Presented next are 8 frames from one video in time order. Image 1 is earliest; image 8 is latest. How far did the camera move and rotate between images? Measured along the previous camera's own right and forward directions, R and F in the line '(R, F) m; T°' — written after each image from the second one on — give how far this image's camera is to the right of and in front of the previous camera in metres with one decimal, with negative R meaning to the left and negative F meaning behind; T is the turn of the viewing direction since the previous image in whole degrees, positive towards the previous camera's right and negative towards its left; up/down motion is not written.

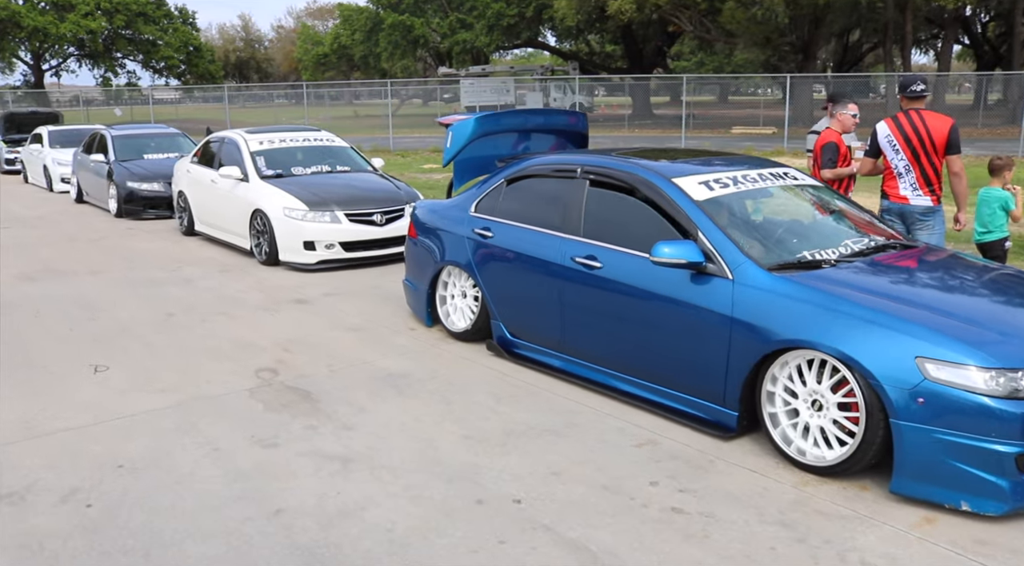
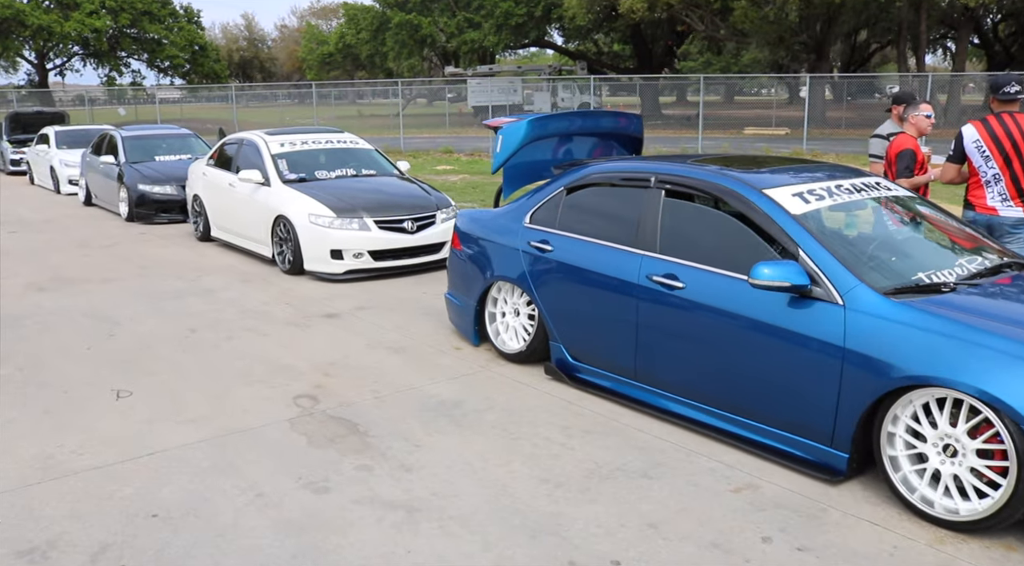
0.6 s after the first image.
(-0.4, +0.5) m; 0°
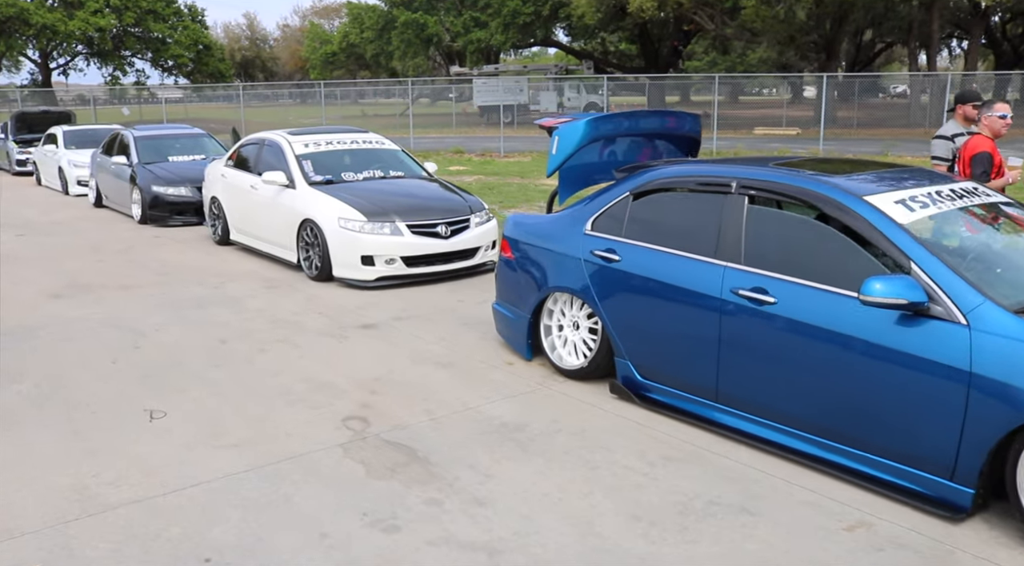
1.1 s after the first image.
(-0.4, +0.4) m; 0°
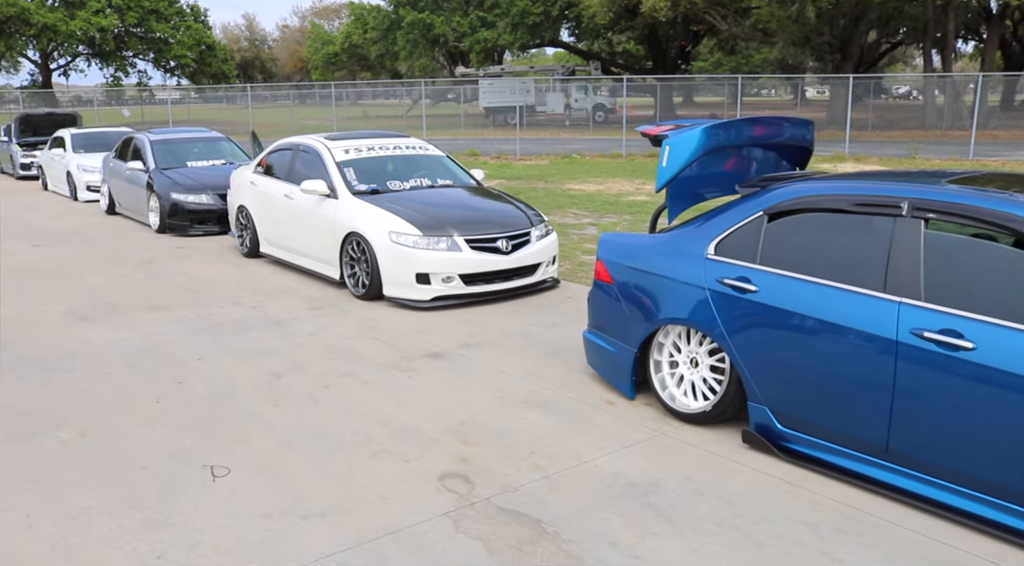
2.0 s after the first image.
(-0.6, +0.7) m; 0°
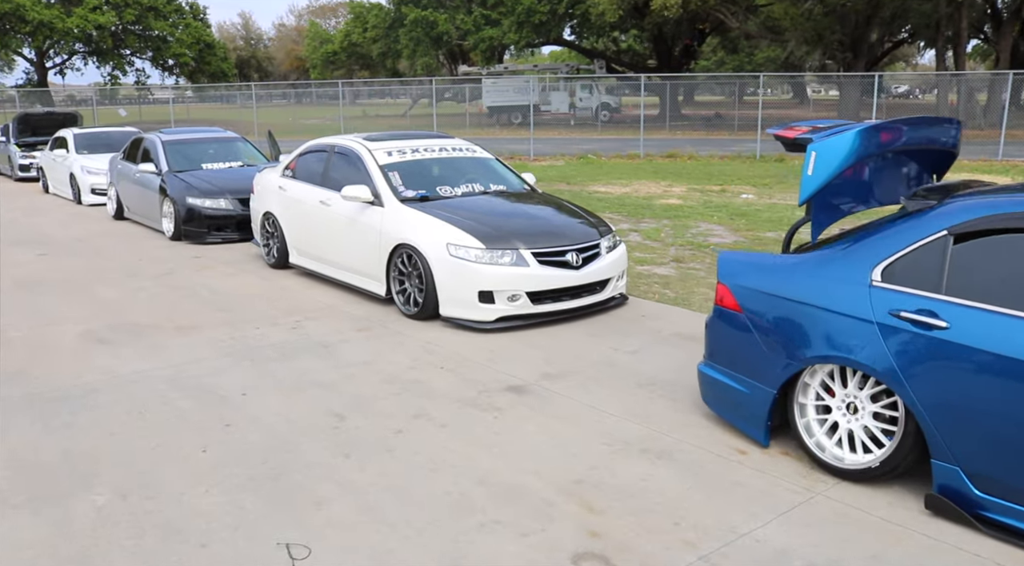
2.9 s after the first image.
(-0.6, +0.7) m; 0°
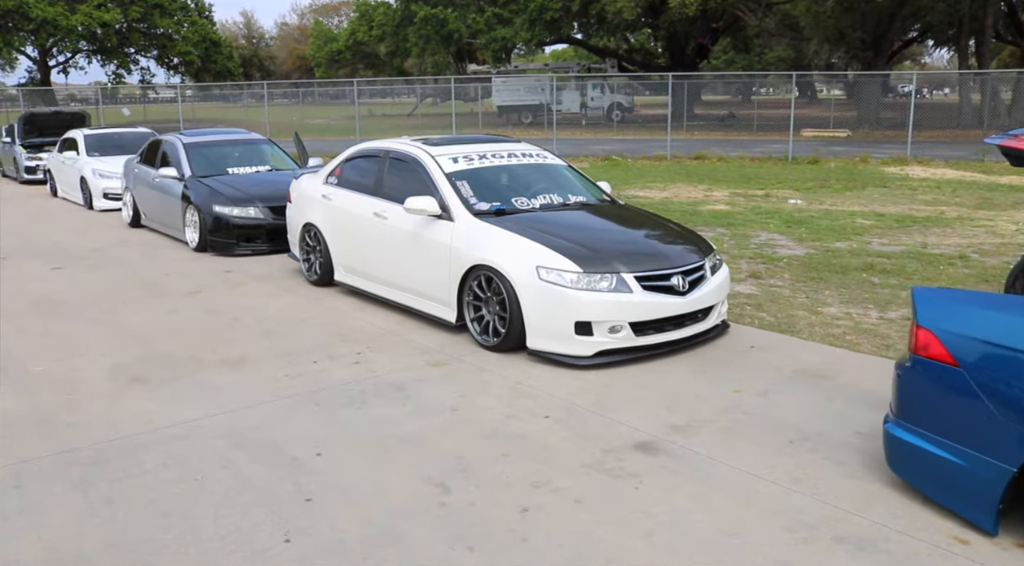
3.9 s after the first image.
(-0.7, +0.9) m; 0°
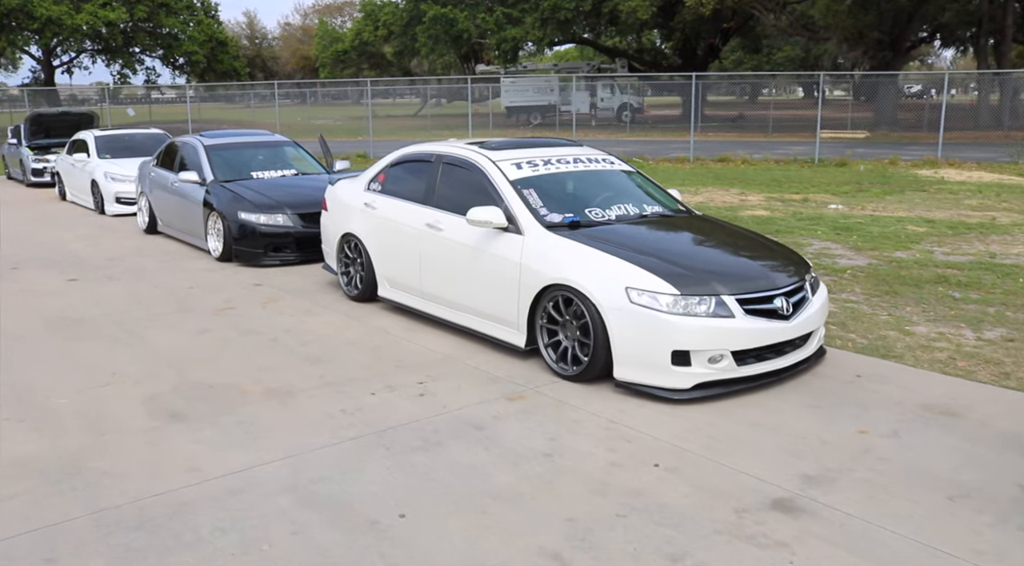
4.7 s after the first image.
(-0.5, +0.6) m; 0°
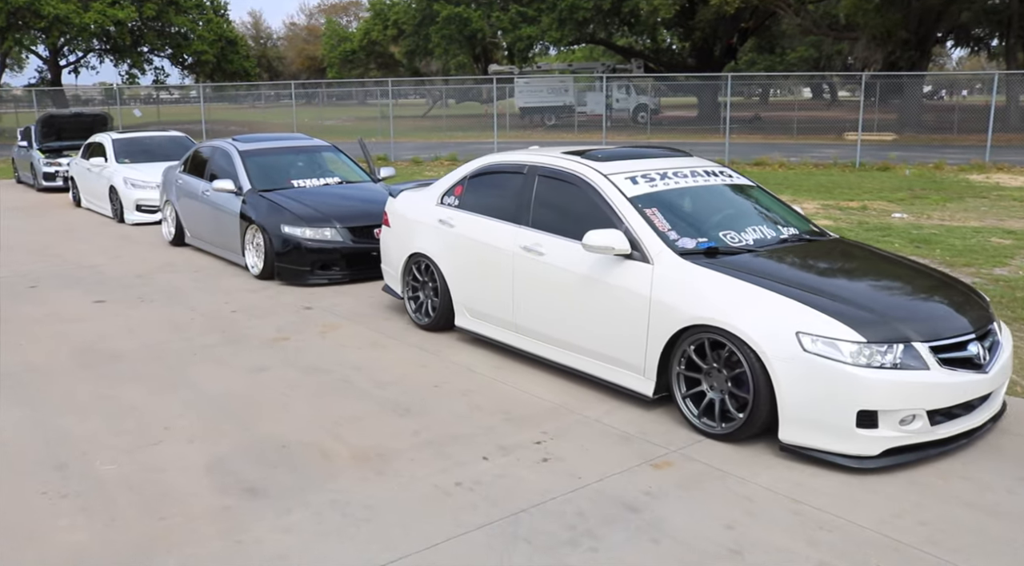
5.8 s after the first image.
(-0.7, +0.9) m; 0°
